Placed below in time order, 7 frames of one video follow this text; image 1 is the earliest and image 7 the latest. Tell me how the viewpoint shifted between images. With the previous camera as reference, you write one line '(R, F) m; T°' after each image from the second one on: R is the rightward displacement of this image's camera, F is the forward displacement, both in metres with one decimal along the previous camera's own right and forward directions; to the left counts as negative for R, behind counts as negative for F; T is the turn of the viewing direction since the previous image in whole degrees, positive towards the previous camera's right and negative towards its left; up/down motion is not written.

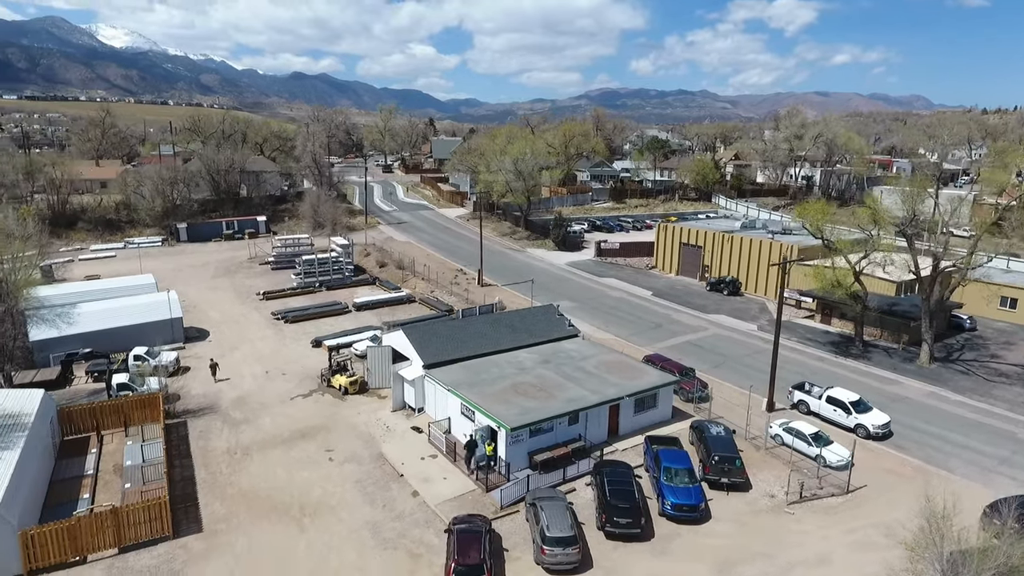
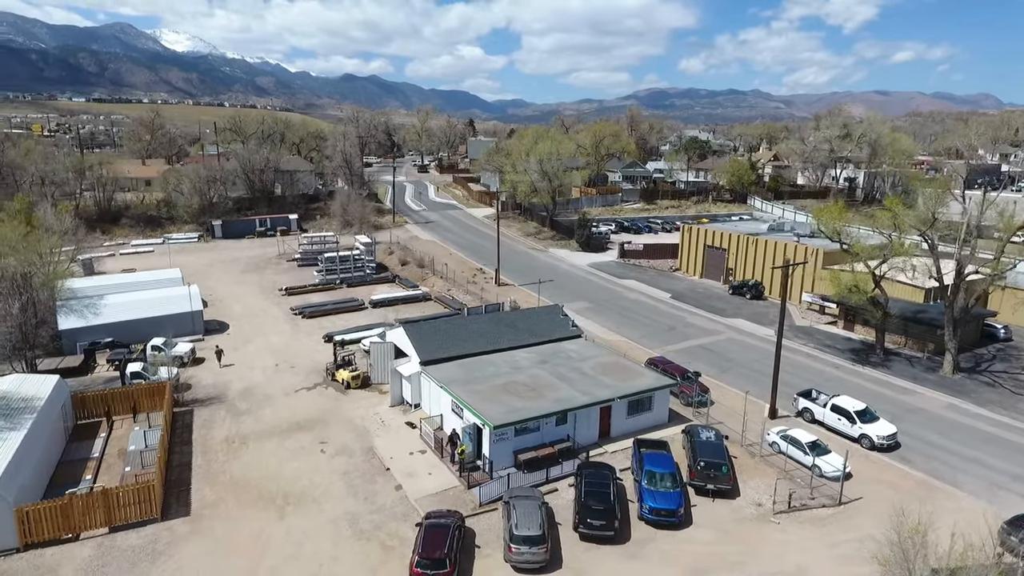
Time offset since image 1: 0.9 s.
(+2.0, 0.0) m; -4°
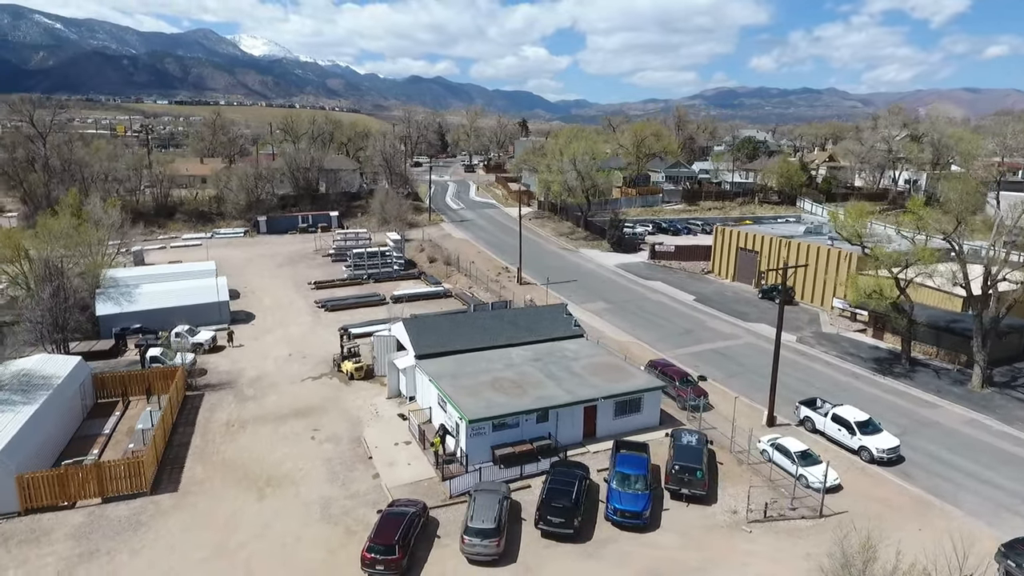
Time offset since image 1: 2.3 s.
(+2.8, -0.1) m; -5°
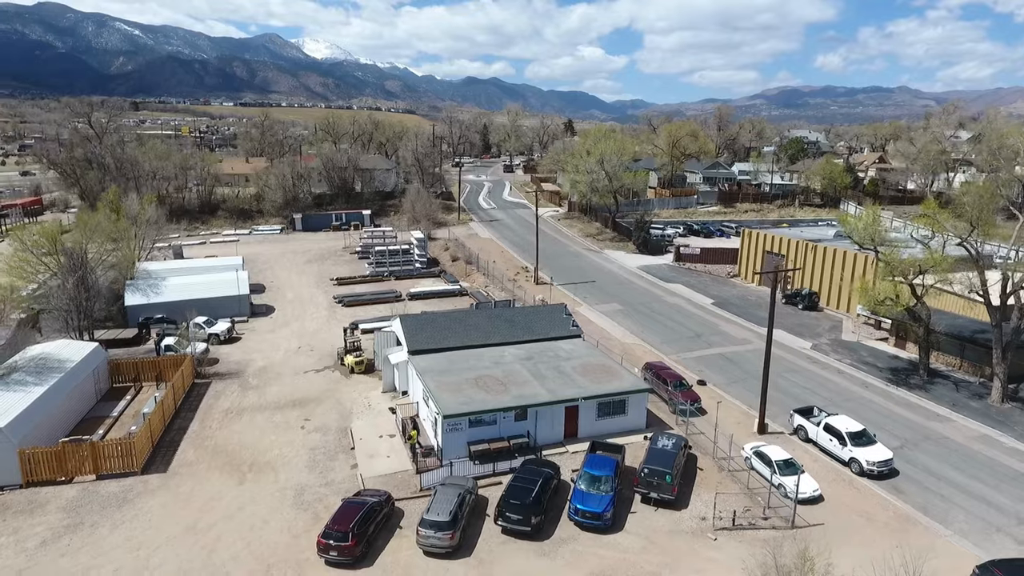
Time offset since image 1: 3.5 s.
(+2.6, -0.1) m; -5°
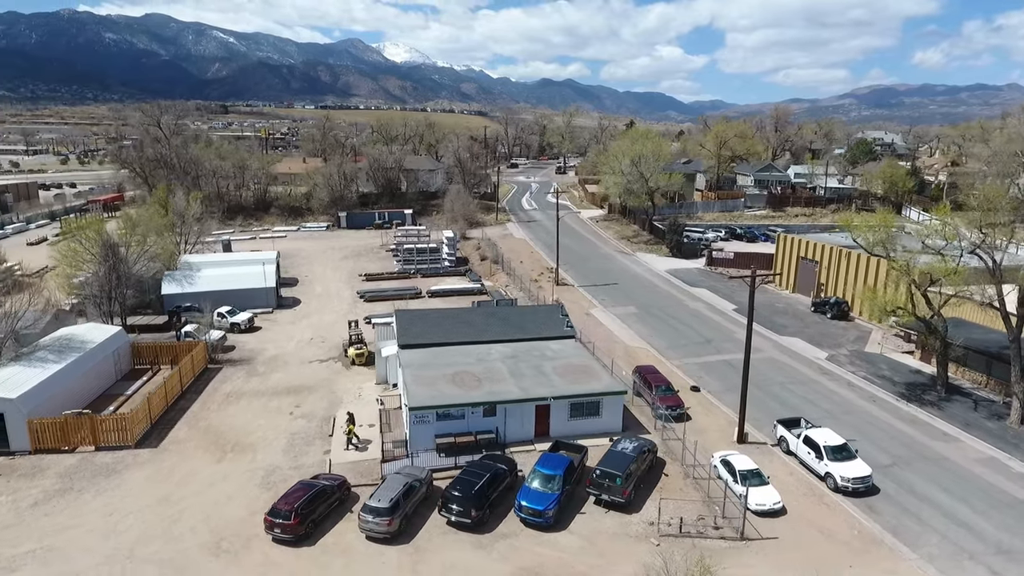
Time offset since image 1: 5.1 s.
(+3.7, -0.2) m; -6°
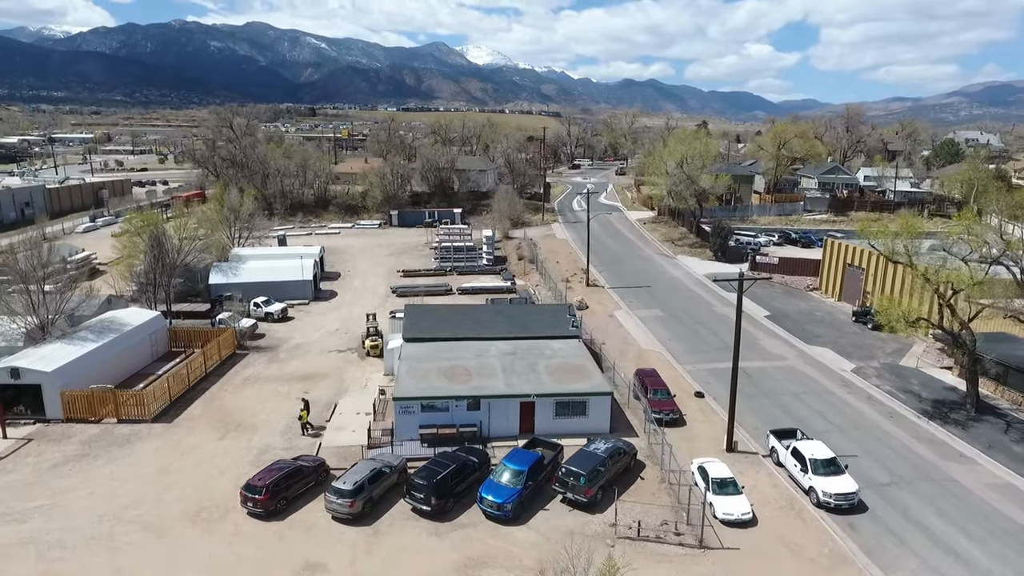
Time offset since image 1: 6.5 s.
(+3.4, -0.2) m; -7°
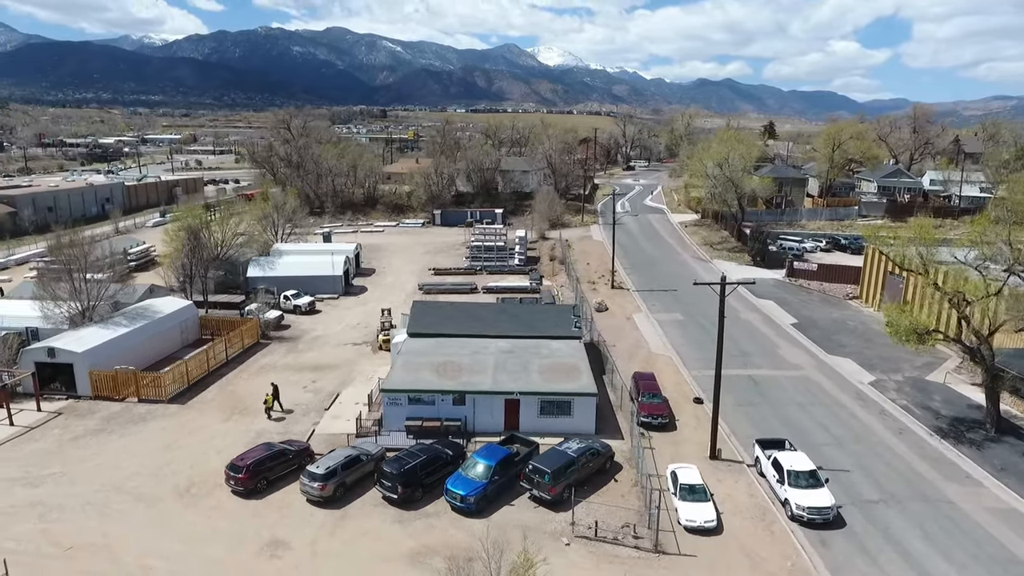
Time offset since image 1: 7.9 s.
(+3.1, -0.2) m; -6°
